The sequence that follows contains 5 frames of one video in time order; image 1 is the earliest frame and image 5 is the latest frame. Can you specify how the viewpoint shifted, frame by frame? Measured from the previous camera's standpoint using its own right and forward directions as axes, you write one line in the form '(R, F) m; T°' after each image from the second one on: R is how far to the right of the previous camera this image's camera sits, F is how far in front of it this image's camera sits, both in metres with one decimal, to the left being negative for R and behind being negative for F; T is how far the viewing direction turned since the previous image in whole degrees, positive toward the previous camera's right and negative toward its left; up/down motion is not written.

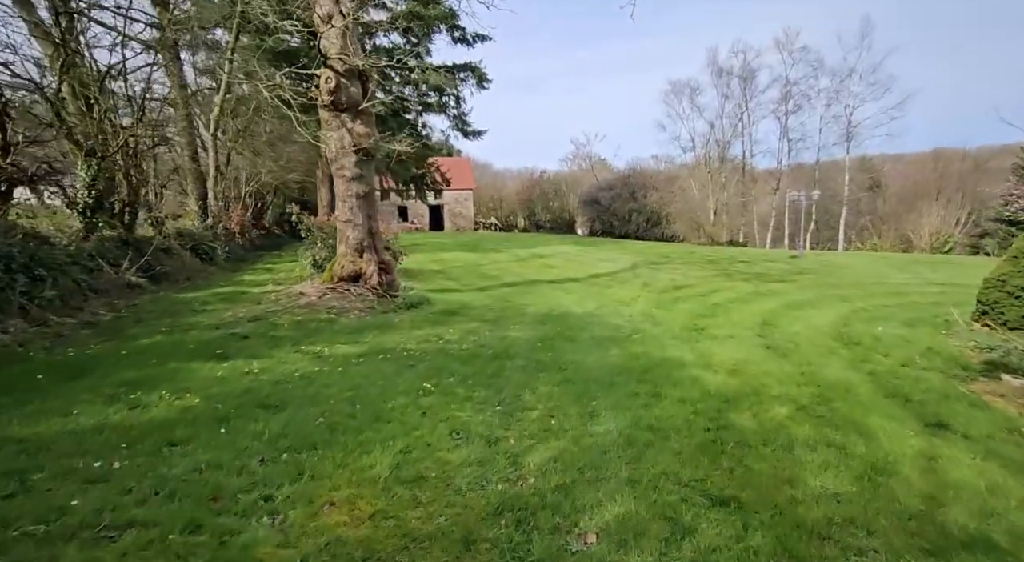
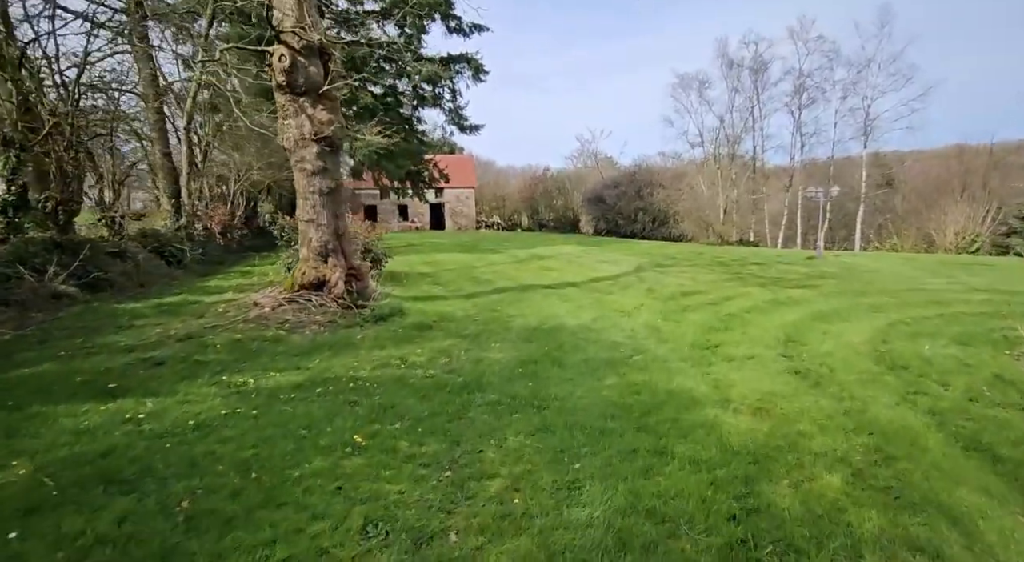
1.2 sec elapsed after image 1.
(+0.3, +1.0) m; -1°
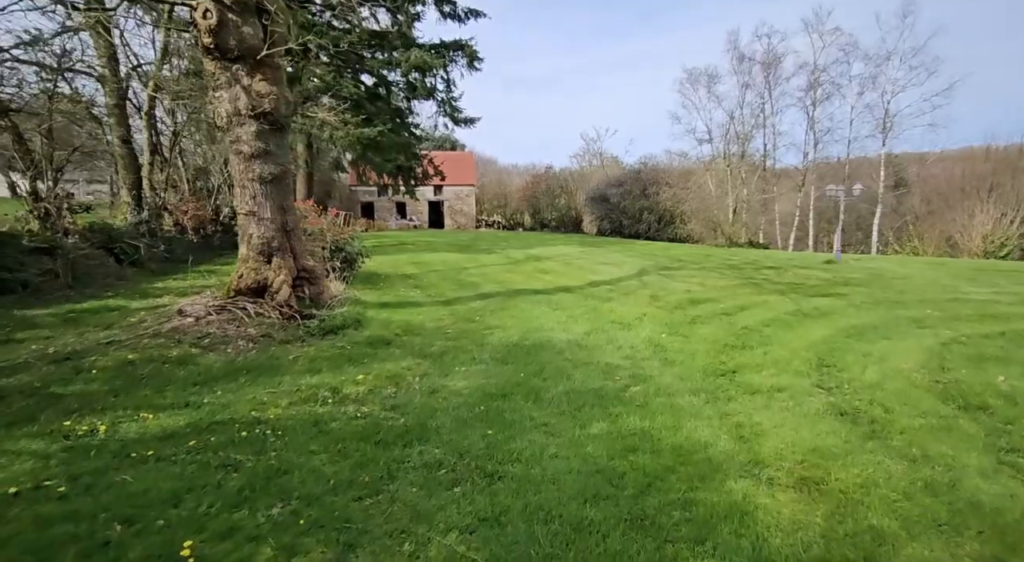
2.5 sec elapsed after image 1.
(+0.3, +1.2) m; 0°
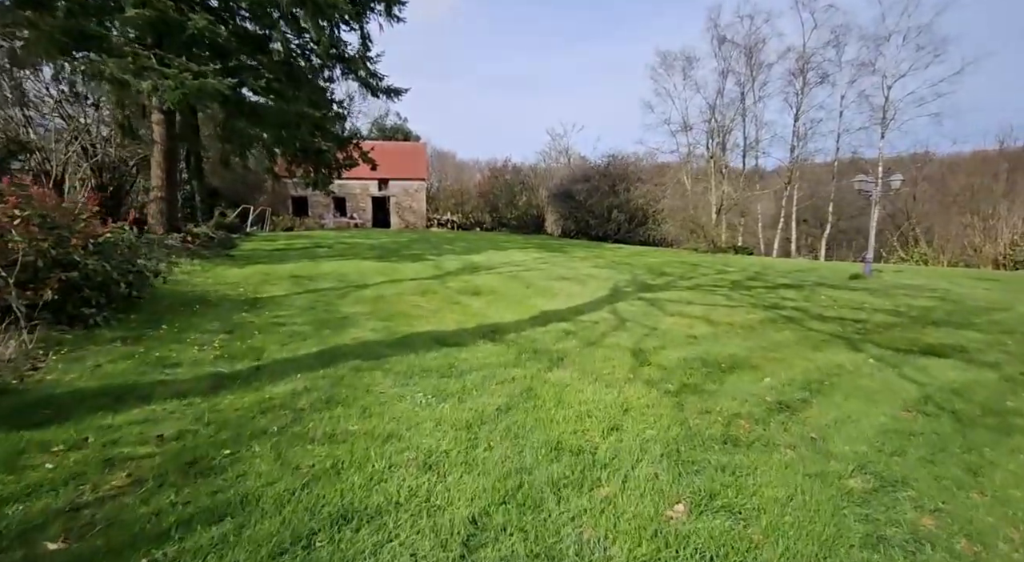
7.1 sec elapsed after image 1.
(+0.9, +4.4) m; +3°
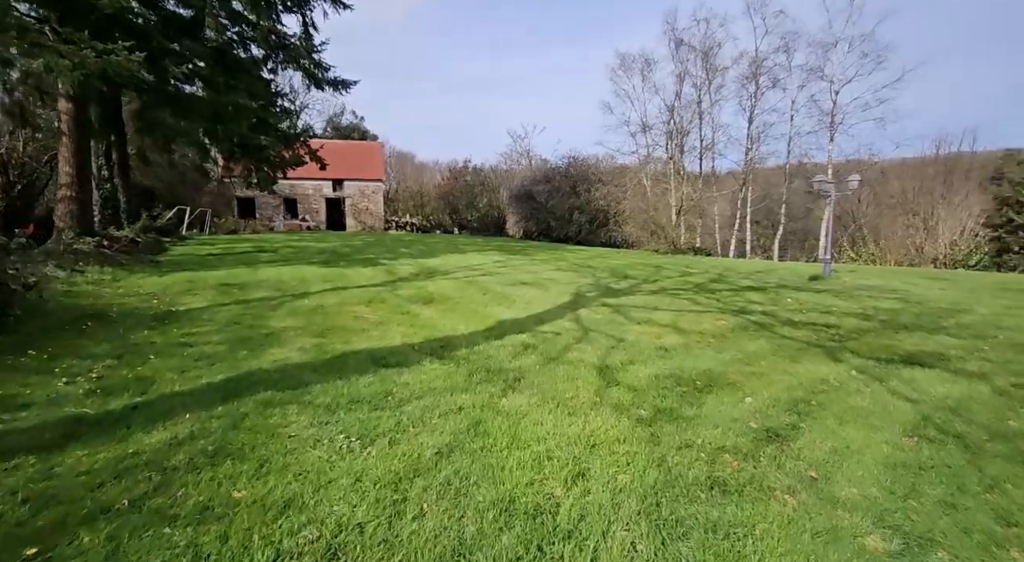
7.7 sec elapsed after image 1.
(+0.1, +0.7) m; +4°
